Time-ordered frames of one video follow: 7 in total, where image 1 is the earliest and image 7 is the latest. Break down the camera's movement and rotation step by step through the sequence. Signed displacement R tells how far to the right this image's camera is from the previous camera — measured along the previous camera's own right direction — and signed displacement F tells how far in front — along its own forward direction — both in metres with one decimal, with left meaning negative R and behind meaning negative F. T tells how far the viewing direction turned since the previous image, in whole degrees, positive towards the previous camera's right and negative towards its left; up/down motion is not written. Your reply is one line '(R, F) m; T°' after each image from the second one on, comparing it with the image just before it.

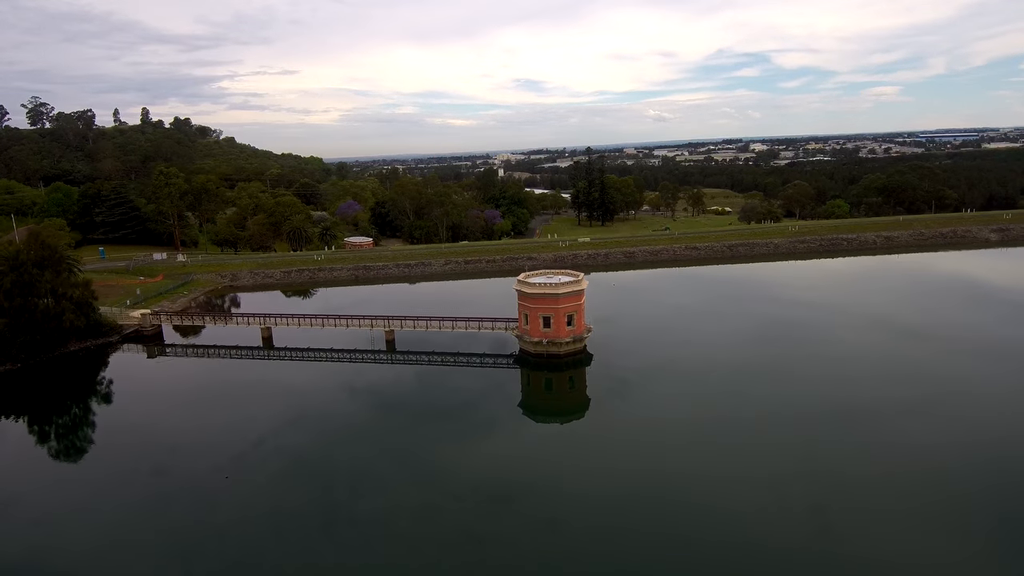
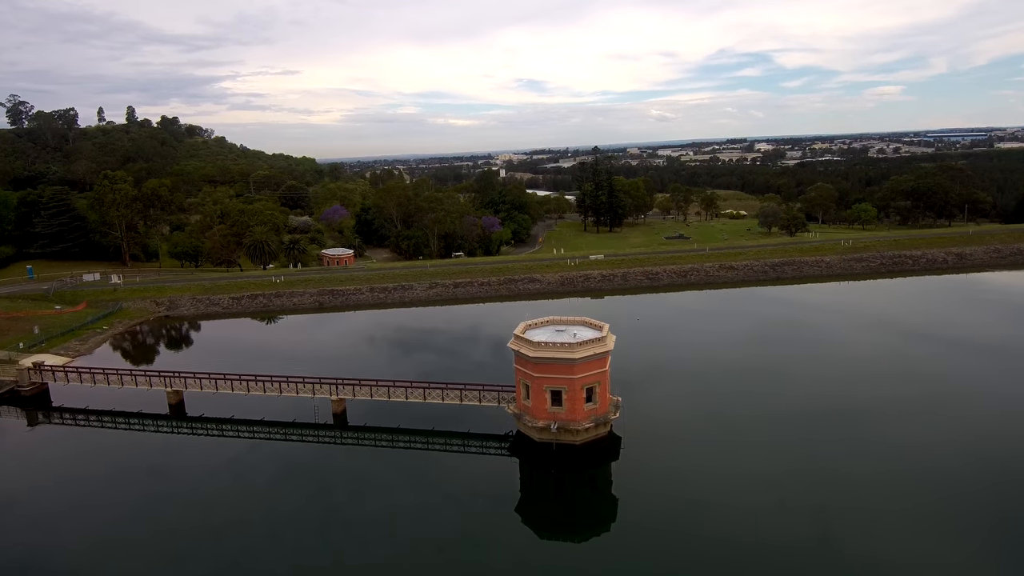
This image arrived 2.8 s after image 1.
(+0.3, +11.3) m; 0°
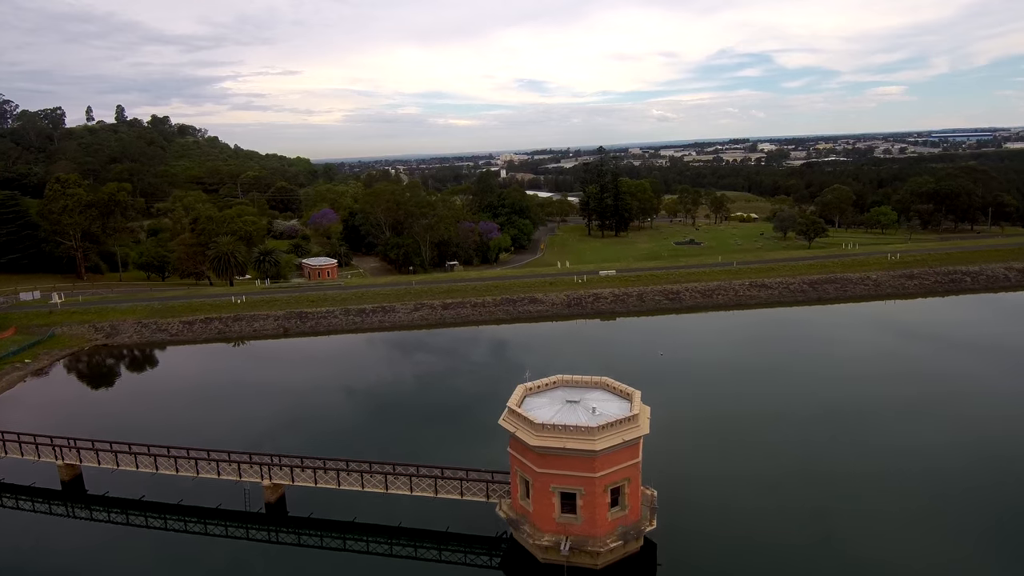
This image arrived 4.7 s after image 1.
(+0.2, +7.5) m; 0°
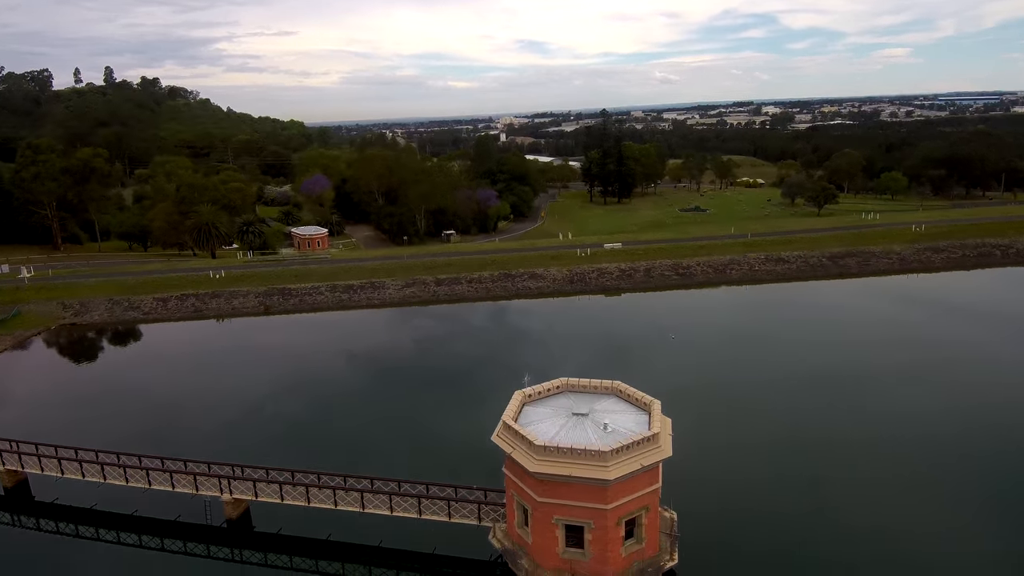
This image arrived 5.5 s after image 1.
(+0.1, +3.2) m; 0°
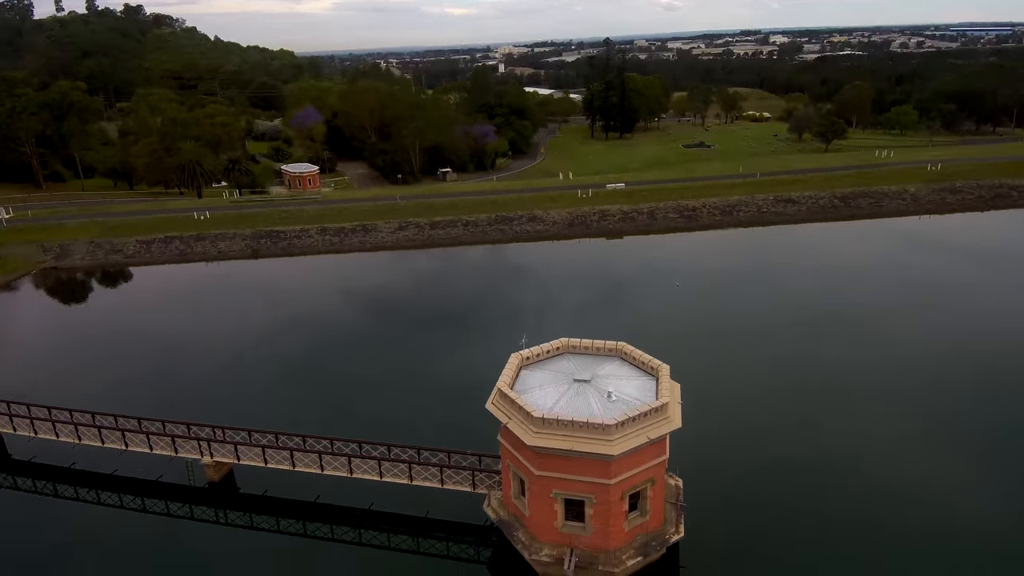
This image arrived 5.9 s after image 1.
(+0.1, +1.5) m; 0°
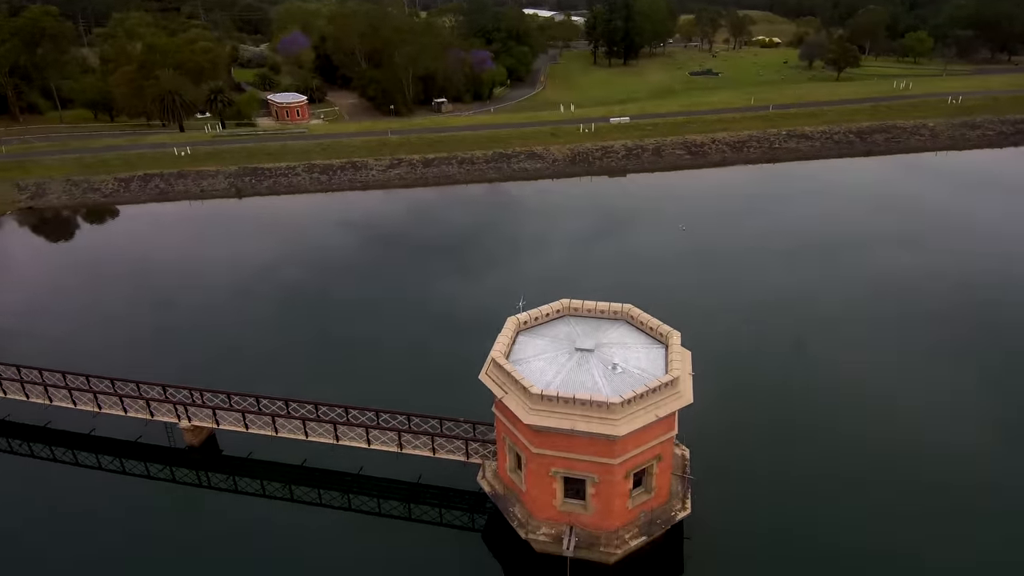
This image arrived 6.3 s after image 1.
(+0.1, +1.5) m; 0°
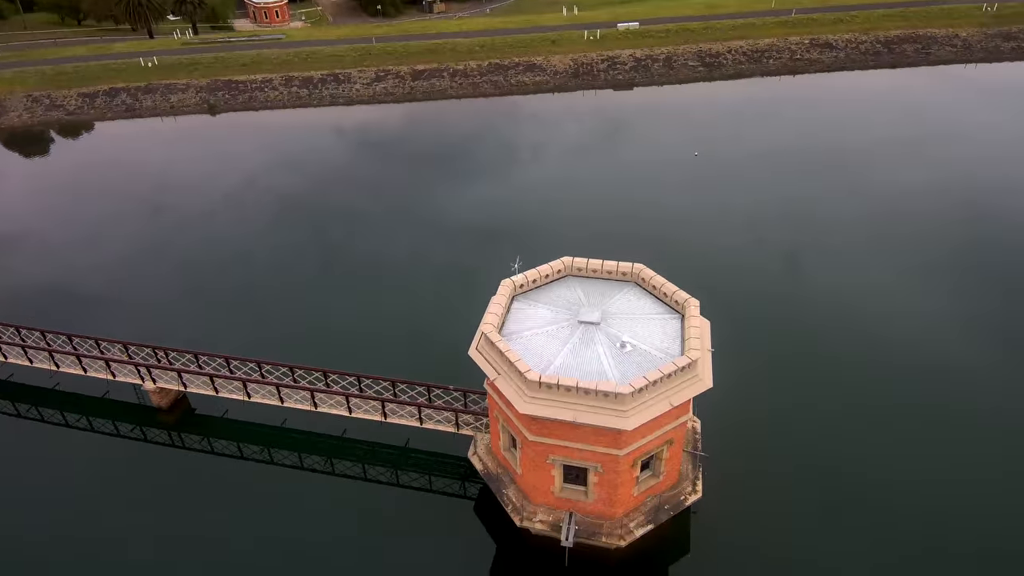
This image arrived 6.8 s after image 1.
(+0.1, +2.0) m; 0°
